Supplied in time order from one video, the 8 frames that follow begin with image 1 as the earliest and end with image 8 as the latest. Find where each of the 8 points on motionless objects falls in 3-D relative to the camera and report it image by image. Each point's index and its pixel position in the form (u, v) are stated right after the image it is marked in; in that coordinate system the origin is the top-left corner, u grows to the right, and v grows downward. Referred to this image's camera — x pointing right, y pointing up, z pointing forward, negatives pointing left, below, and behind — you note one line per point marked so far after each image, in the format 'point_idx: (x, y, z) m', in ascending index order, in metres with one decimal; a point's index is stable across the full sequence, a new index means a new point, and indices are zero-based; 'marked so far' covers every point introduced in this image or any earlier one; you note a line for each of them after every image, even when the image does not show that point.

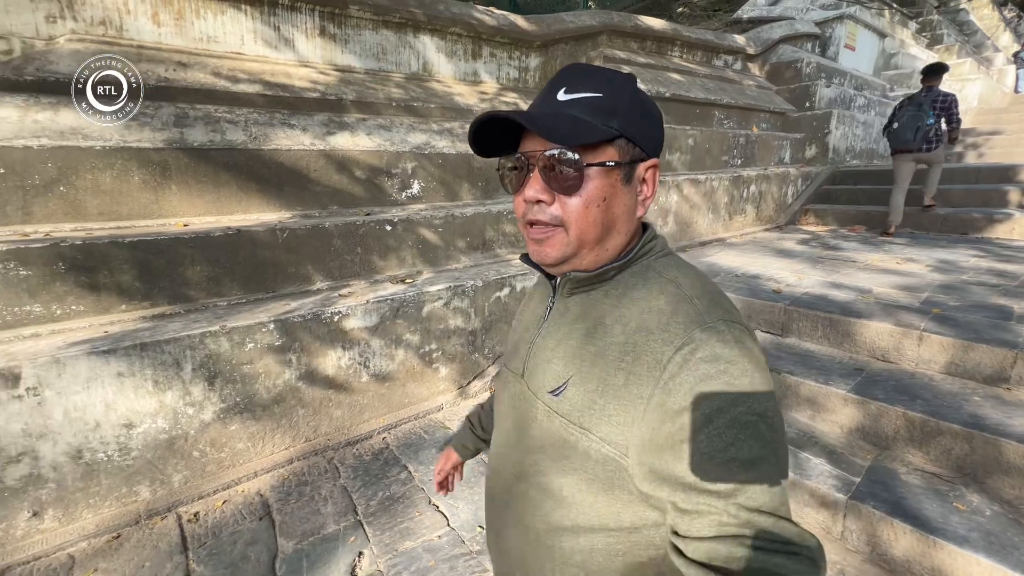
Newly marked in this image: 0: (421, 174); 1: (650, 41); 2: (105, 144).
0: (-0.8, +1.0, +3.8) m
1: (+2.0, +3.7, +6.5) m
2: (-2.5, +0.9, +2.6) m
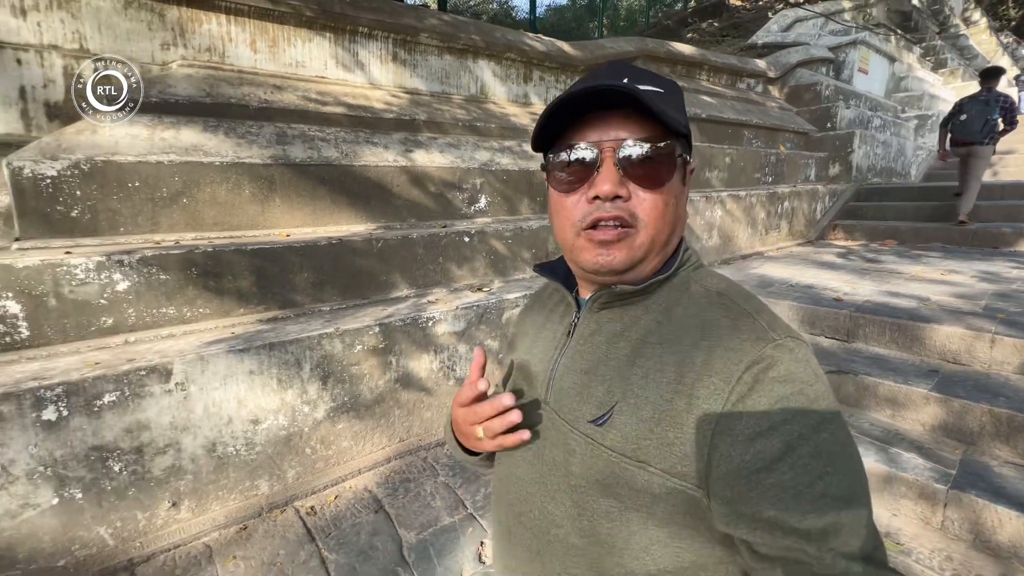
0: (-0.2, +0.9, +4.0) m
1: (+2.6, +3.5, +6.8) m
2: (-1.9, +0.8, +2.9) m
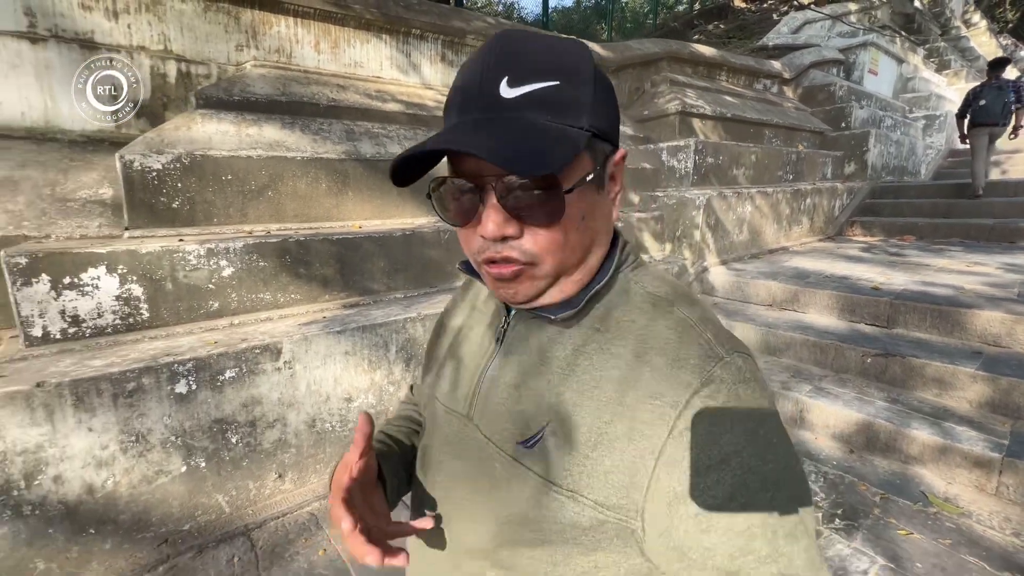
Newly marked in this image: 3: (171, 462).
0: (+0.2, +1.0, +4.2) m
1: (+3.0, +3.6, +7.0) m
2: (-1.4, +0.9, +3.0) m
3: (-1.6, -0.8, +2.1) m
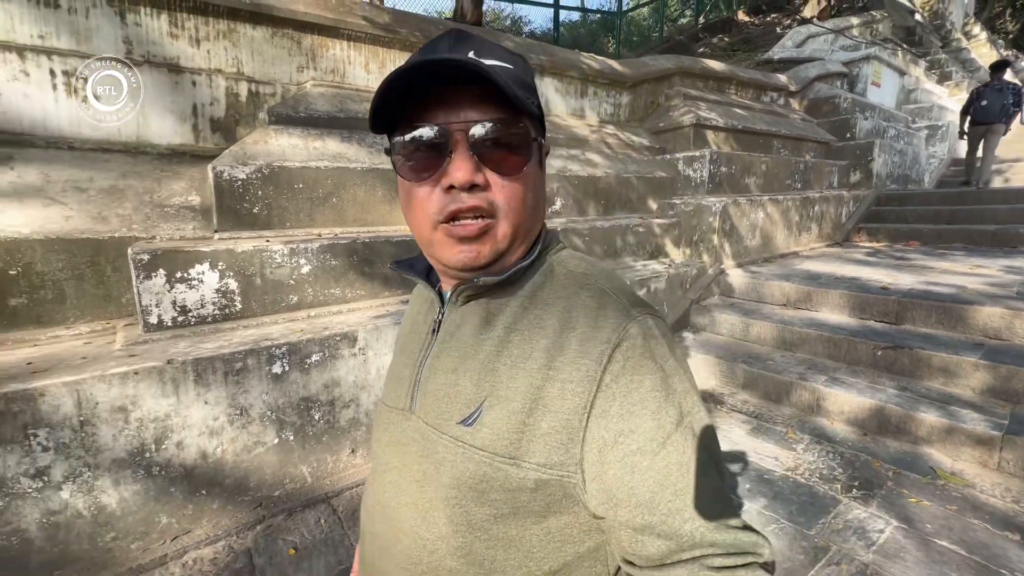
0: (+0.5, +1.0, +4.5) m
1: (+3.4, +3.5, +7.3) m
2: (-1.1, +0.9, +3.3) m
3: (-1.3, -0.8, +2.4) m
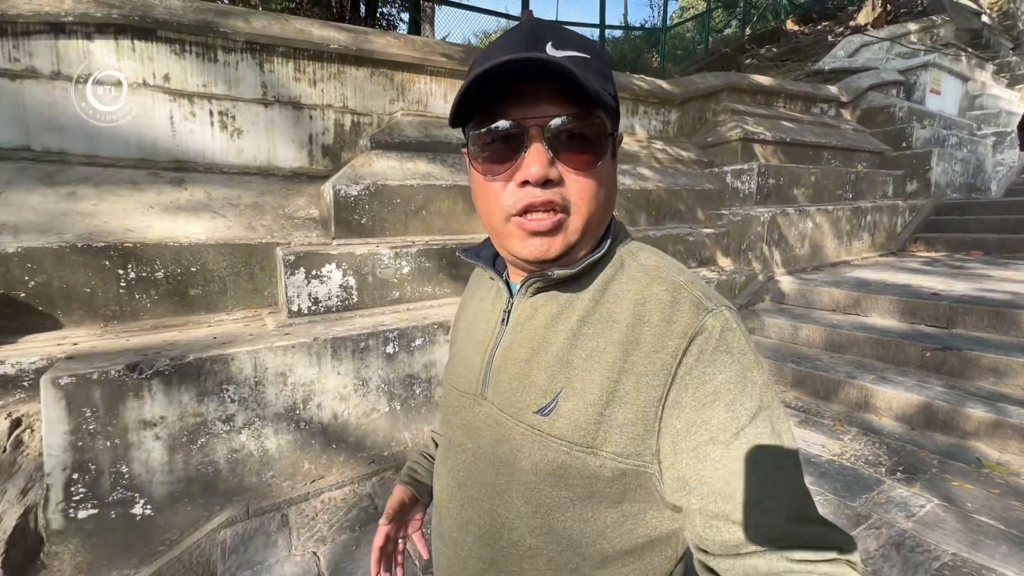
0: (+1.2, +0.9, +4.9) m
1: (+4.3, +3.4, +7.5) m
2: (-0.6, +0.9, +3.9) m
3: (-0.9, -0.8, +2.9) m
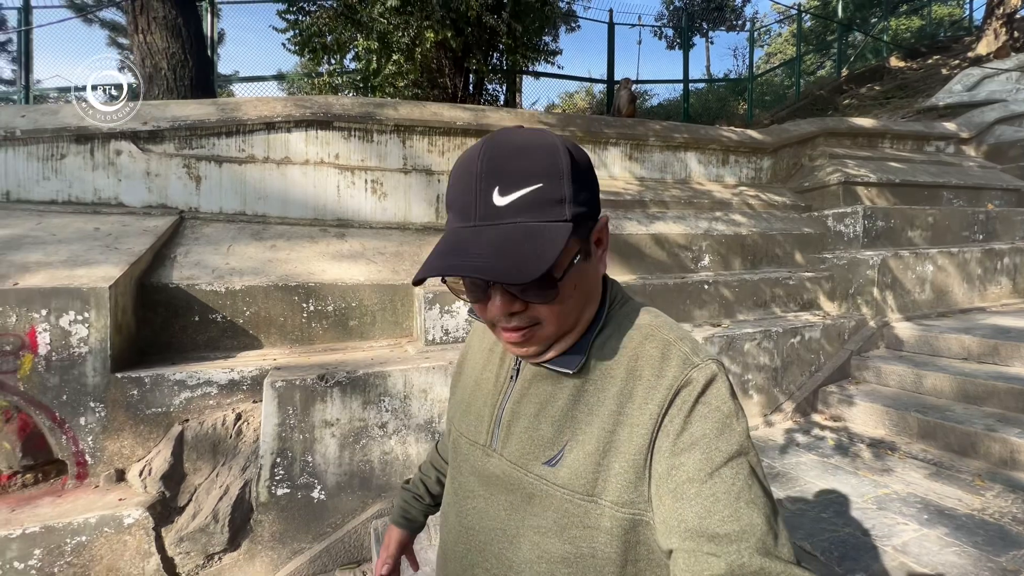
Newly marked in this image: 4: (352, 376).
0: (+2.3, +0.4, +5.1) m
1: (+5.9, +2.6, +7.3) m
2: (+0.4, +0.6, +4.4) m
3: (-0.1, -1.0, +3.3) m
4: (-1.1, -0.6, +2.9) m
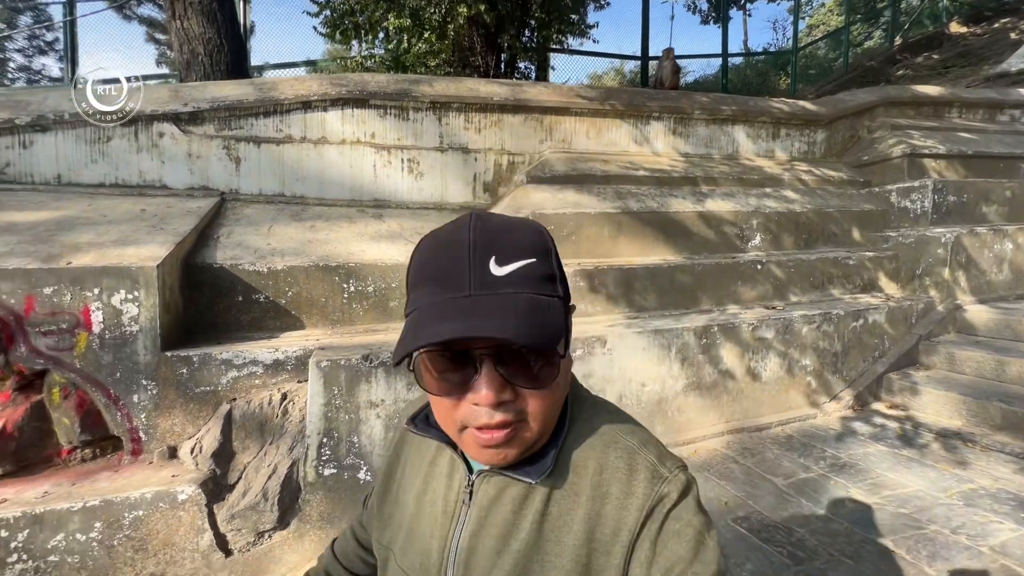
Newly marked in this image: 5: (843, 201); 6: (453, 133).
0: (+2.7, +0.7, +4.8) m
1: (+6.4, +2.8, +6.8) m
2: (+0.8, +0.8, +4.2) m
3: (+0.2, -0.9, +3.2) m
4: (-0.7, -0.4, +2.8) m
5: (+4.0, +1.1, +5.3) m
6: (-0.6, +1.6, +4.5) m
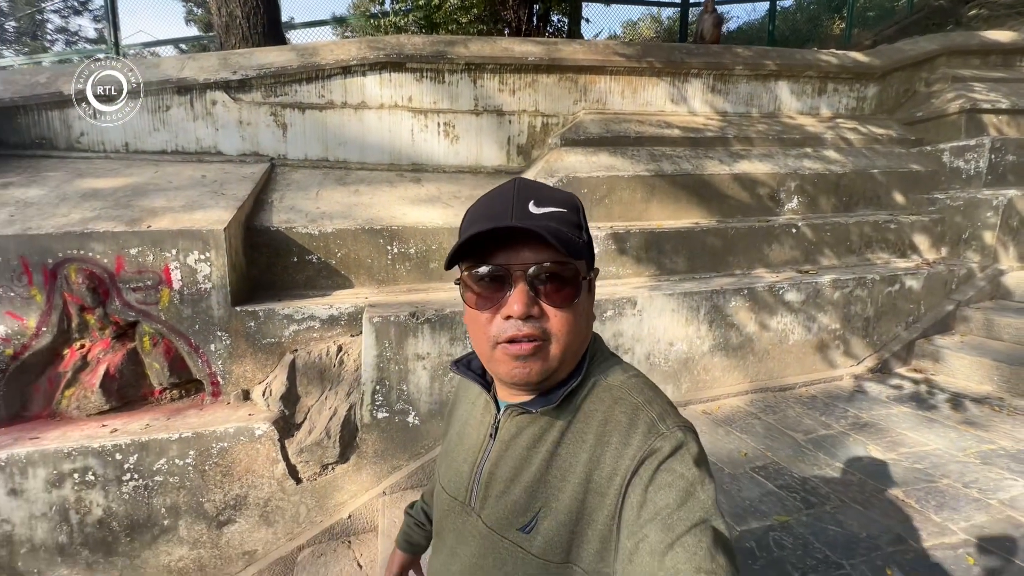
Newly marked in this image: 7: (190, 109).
0: (+3.1, +1.1, +4.7) m
1: (+6.9, +3.4, +6.2) m
2: (+1.1, +1.1, +4.2) m
3: (+0.5, -0.6, +3.4) m
4: (-0.5, -0.2, +3.0) m
5: (+4.4, +1.5, +5.1) m
6: (-0.3, +2.0, +4.5) m
7: (-3.1, +1.7, +4.1) m
